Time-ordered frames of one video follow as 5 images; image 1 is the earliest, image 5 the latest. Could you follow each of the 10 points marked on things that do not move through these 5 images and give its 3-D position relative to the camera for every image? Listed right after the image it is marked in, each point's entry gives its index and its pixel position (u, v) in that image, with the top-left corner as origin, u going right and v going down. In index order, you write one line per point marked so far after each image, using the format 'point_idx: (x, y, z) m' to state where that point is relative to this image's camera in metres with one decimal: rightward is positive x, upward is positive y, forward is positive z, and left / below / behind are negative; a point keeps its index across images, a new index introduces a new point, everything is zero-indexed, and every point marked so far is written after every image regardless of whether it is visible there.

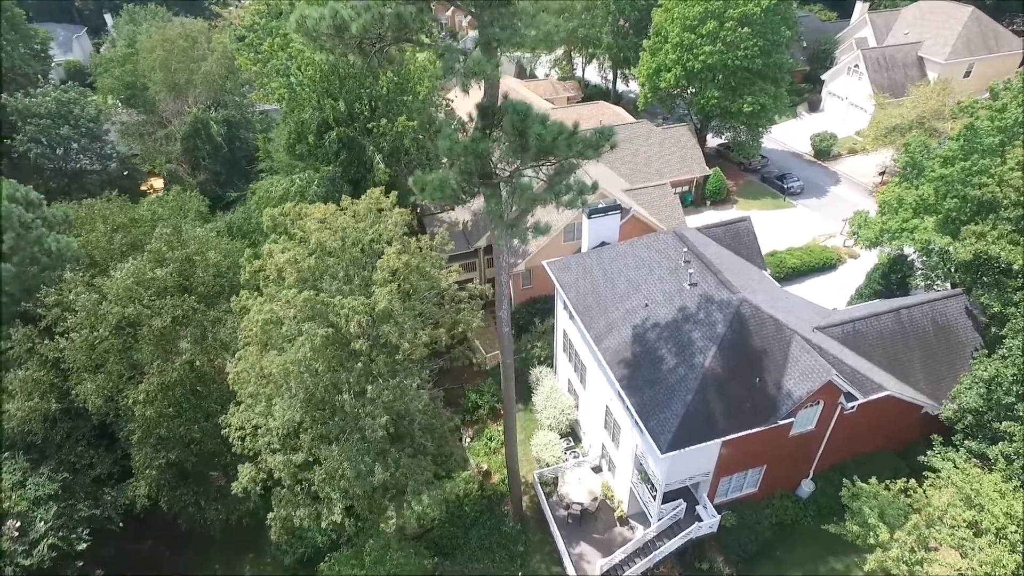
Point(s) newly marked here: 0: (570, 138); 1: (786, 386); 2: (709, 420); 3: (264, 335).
0: (+1.1, +3.3, +13.9) m
1: (+8.3, -3.0, +18.7) m
2: (+5.8, -3.9, +18.2) m
3: (-6.9, -1.4, +17.1) m
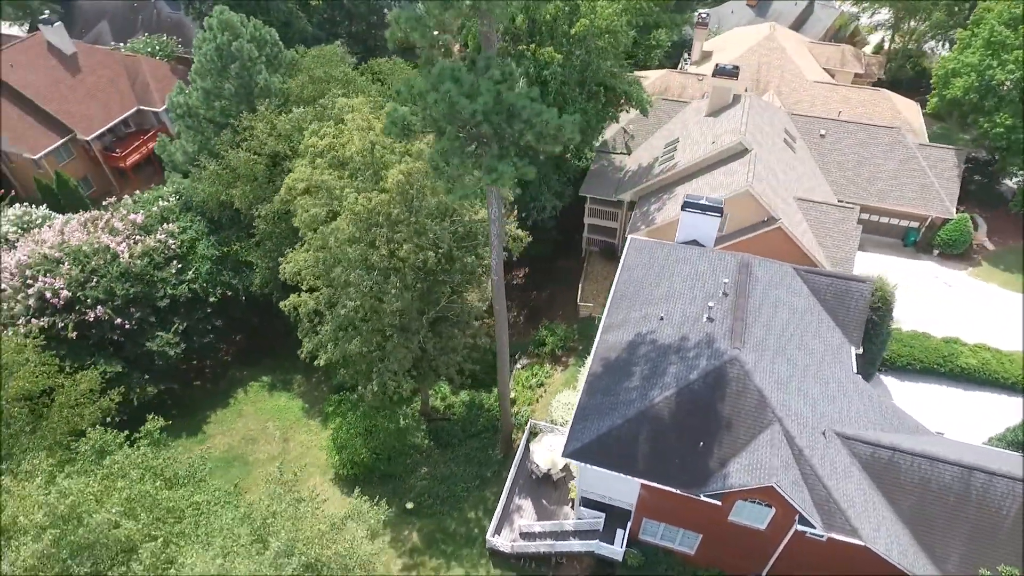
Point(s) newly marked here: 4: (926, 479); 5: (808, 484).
0: (-0.2, +3.8, +13.7) m
1: (+5.7, -4.7, +16.4) m
2: (+3.2, -4.6, +17.2) m
3: (-6.9, +2.9, +20.8) m
4: (+11.2, -5.2, +16.7) m
5: (+7.7, -5.1, +16.0) m
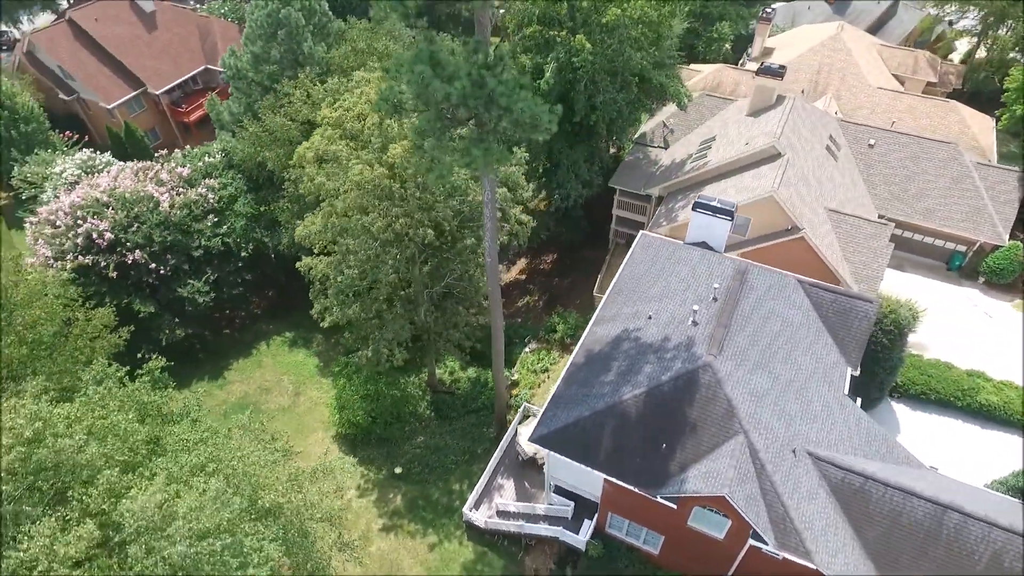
0: (-0.6, +4.2, +13.9) m
1: (+4.6, -4.9, +16.3) m
2: (+2.2, -4.4, +17.3) m
3: (-6.7, +4.2, +21.7) m
4: (+10.1, -5.8, +16.1) m
5: (+6.5, -5.4, +15.8) m
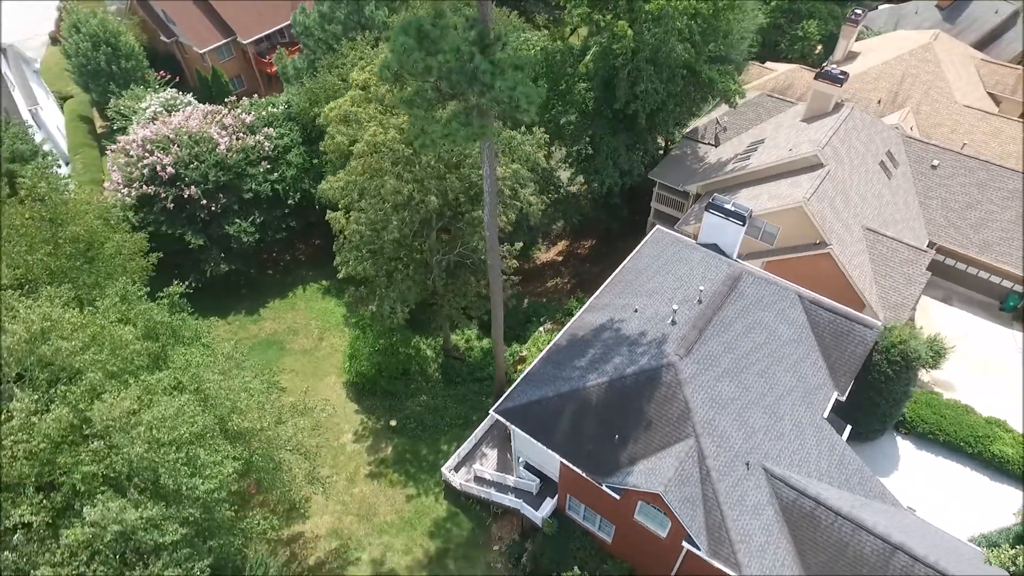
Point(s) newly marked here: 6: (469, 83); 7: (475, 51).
0: (-1.0, +4.9, +14.4) m
1: (+3.2, -4.7, +16.5) m
2: (+1.0, -3.9, +17.7) m
3: (-6.0, +5.9, +22.8) m
4: (+8.4, -6.5, +15.6) m
5: (+4.9, -5.5, +15.7) m
6: (-0.9, +4.8, +14.5) m
7: (-0.8, +5.6, +14.6) m
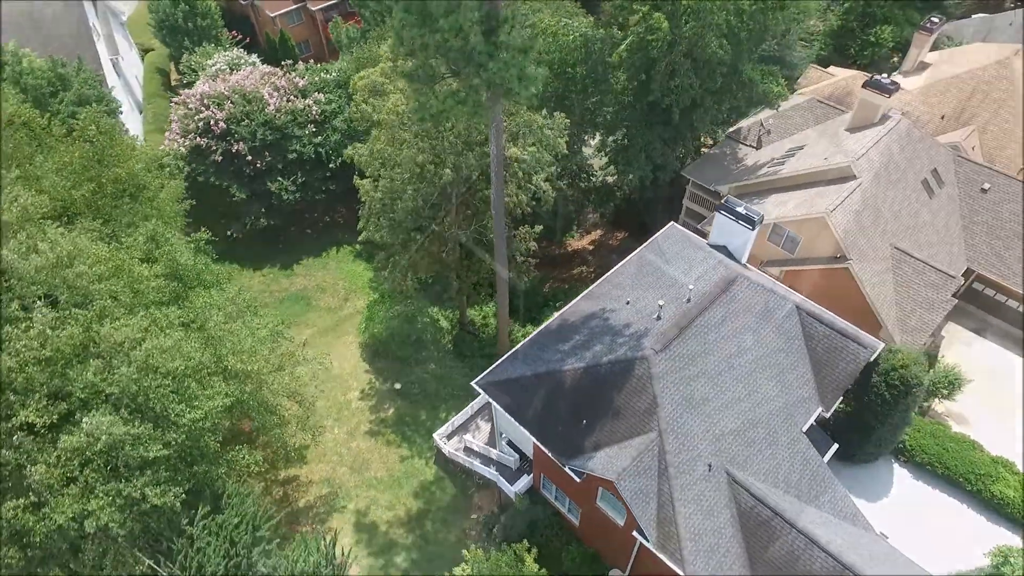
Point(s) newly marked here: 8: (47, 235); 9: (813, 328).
0: (-1.1, +5.6, +14.8) m
1: (+2.3, -4.4, +16.8) m
2: (+0.3, -3.4, +18.3) m
3: (-5.0, +7.2, +23.7) m
4: (+7.2, -6.8, +15.5) m
5: (+3.8, -5.4, +15.9) m
6: (-1.0, +5.4, +15.0) m
7: (-0.7, +6.2, +15.0) m
8: (-13.5, +1.5, +18.0) m
9: (+9.3, -1.2, +18.9) m
